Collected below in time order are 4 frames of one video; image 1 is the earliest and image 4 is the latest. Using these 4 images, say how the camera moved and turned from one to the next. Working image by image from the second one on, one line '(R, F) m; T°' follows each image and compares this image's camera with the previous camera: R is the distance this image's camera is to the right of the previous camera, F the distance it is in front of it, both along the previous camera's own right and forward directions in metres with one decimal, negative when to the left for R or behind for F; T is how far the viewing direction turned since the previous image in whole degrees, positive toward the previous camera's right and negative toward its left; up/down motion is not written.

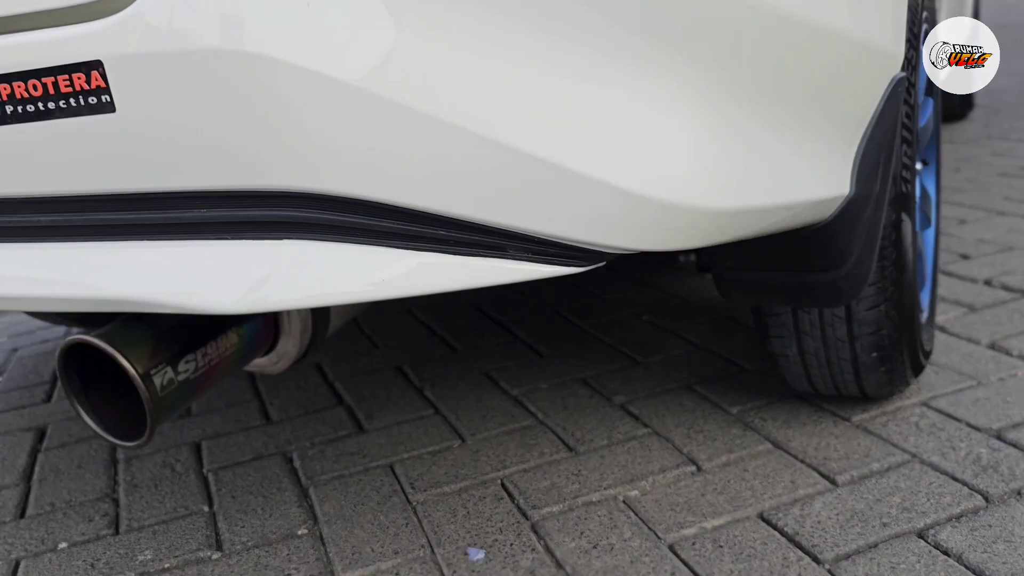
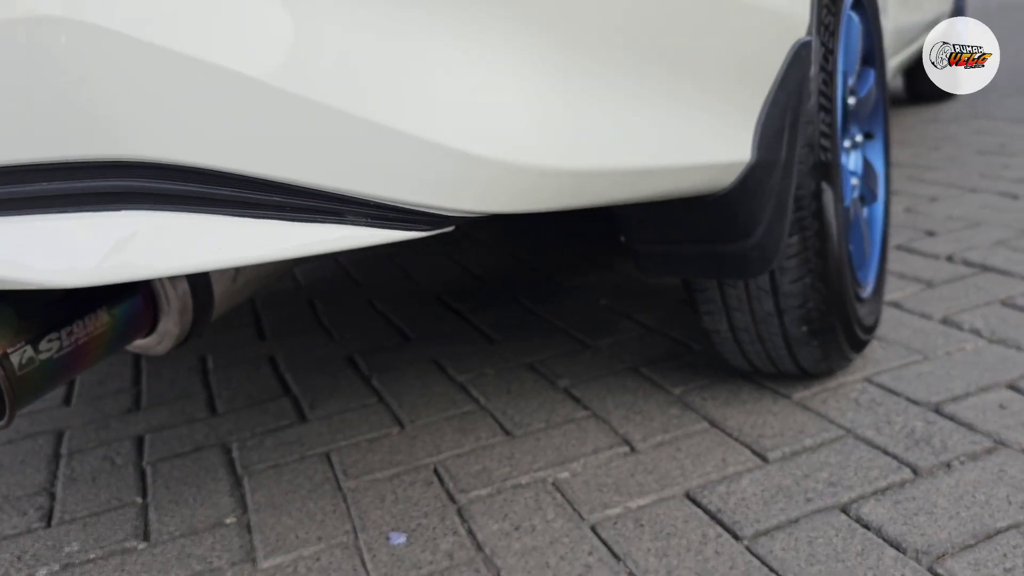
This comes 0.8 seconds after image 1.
(+0.1, 0.0) m; -1°
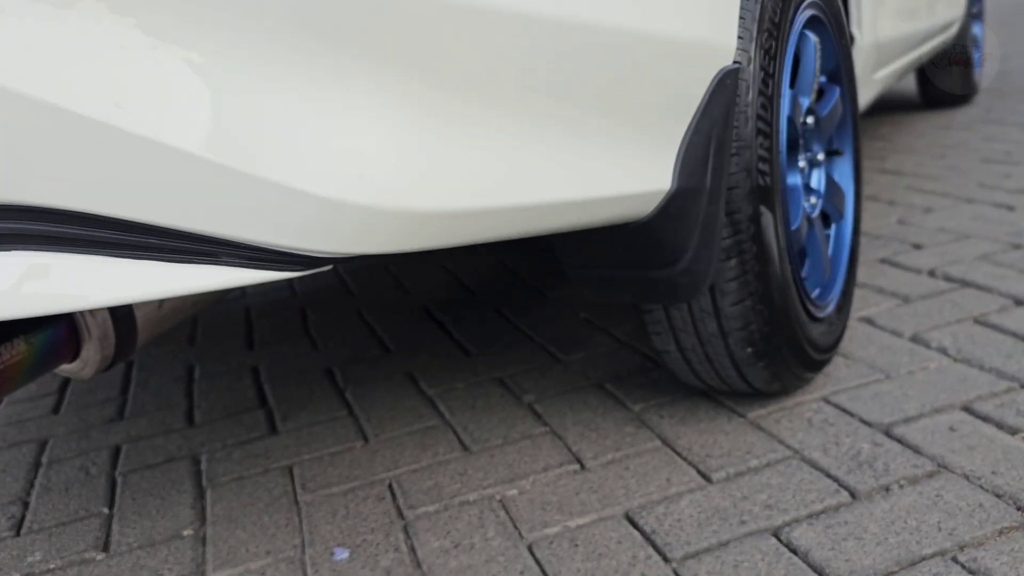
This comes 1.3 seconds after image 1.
(+0.1, 0.0) m; -2°
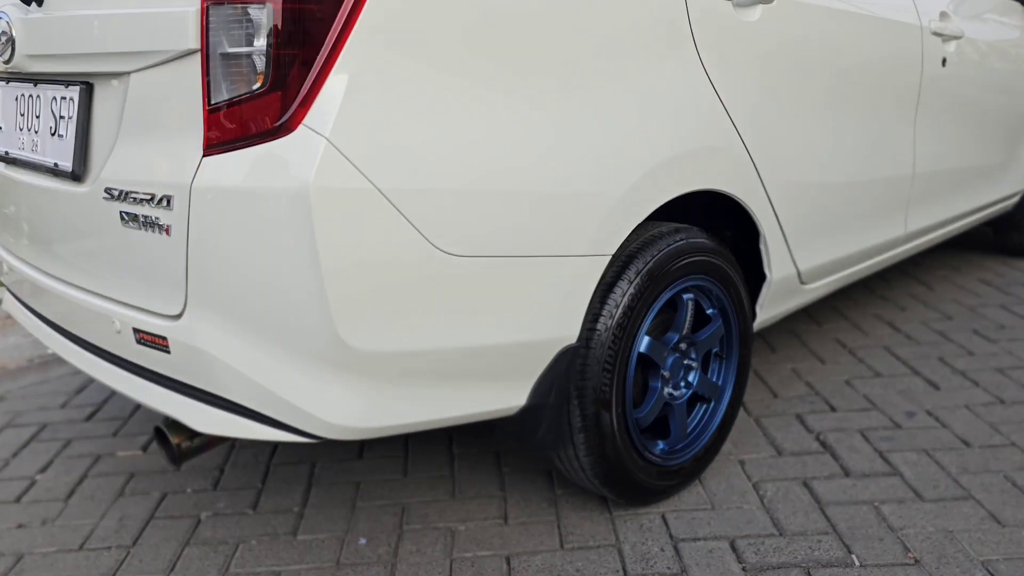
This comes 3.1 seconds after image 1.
(+0.5, -0.9) m; -13°
